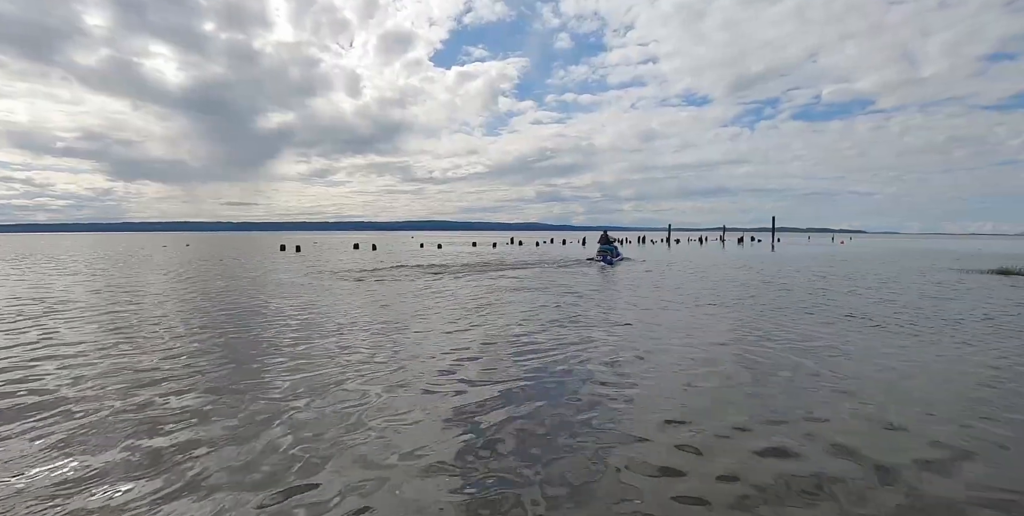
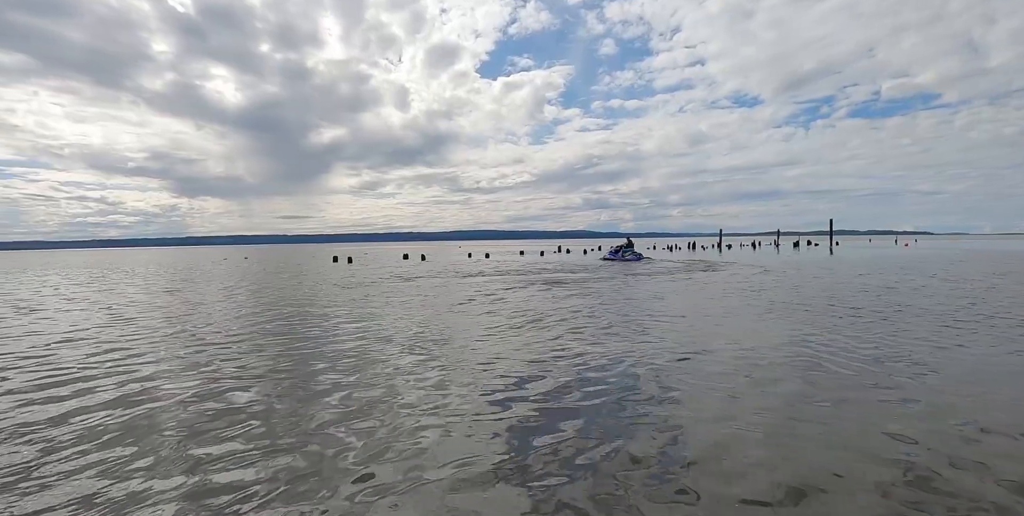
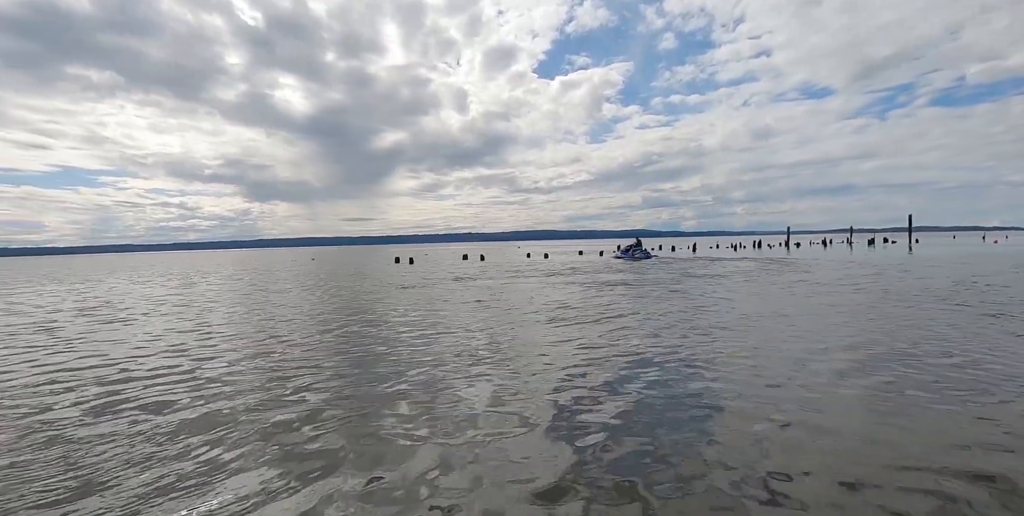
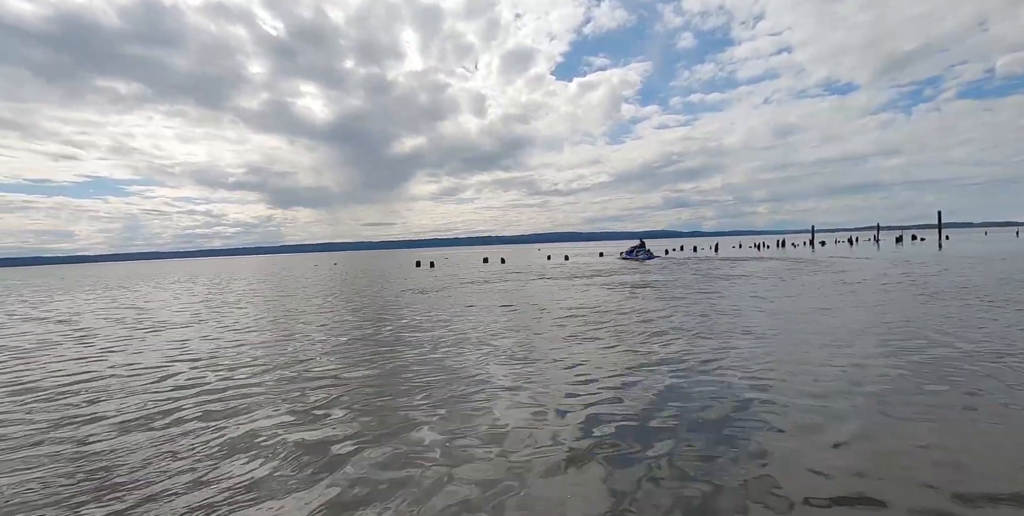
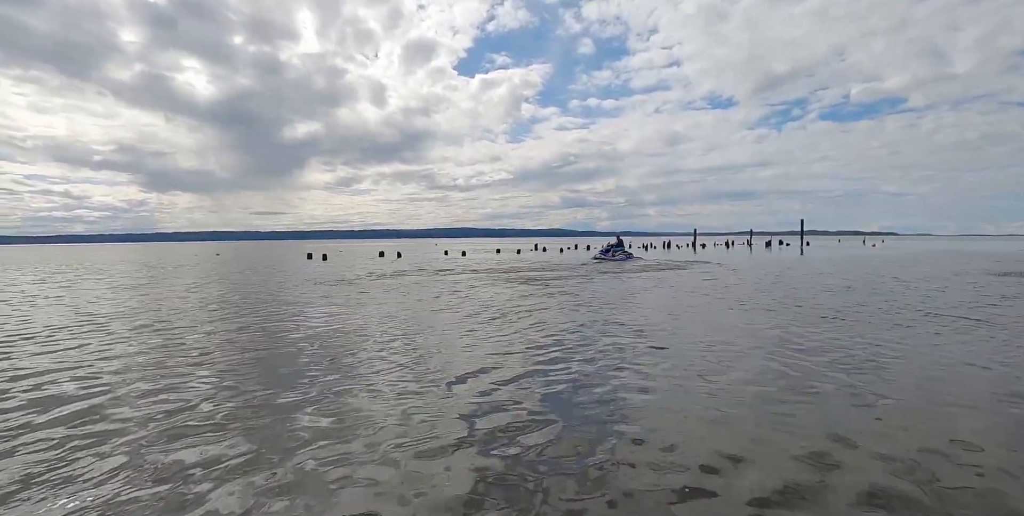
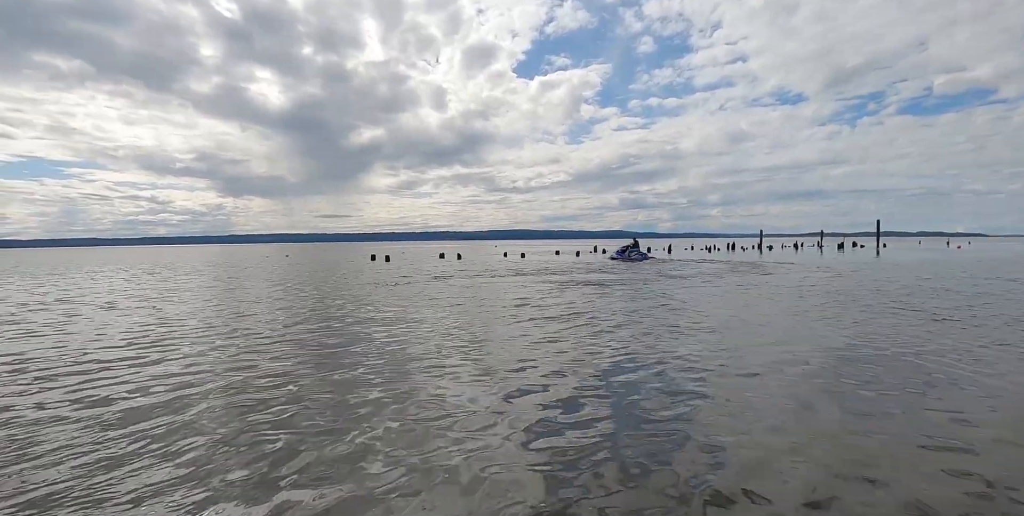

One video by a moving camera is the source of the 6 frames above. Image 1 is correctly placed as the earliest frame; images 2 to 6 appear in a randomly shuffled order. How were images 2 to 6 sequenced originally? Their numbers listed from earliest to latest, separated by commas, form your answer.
5, 2, 6, 3, 4
